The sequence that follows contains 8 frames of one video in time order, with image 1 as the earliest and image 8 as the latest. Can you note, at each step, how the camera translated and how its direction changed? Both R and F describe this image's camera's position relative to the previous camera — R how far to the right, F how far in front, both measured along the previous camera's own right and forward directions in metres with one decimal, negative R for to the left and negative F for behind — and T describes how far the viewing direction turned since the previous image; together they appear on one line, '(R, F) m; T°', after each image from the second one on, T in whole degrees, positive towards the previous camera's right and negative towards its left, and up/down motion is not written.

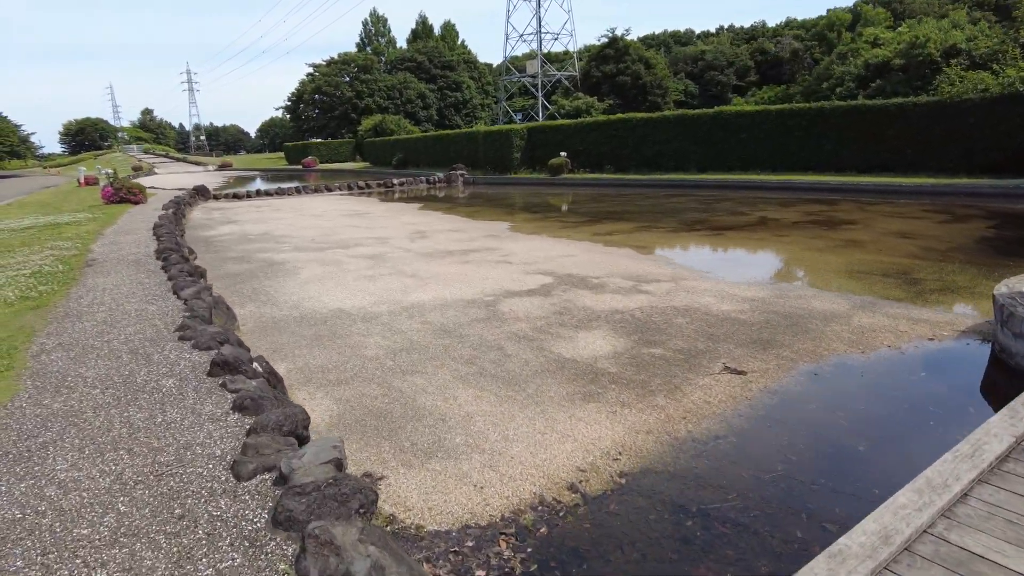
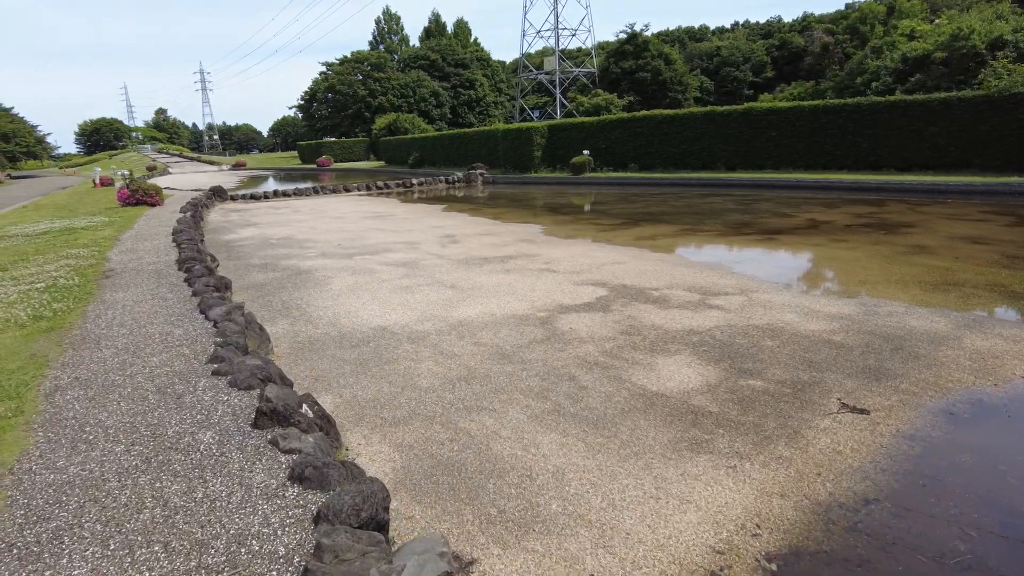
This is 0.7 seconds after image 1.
(-0.4, +0.6) m; -1°
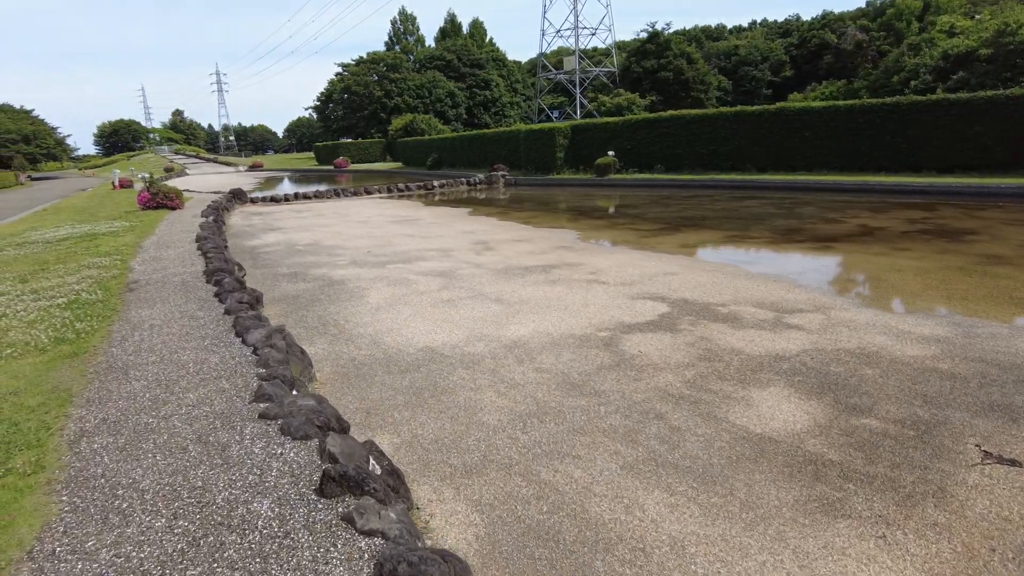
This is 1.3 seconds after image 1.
(-0.4, +0.5) m; -1°
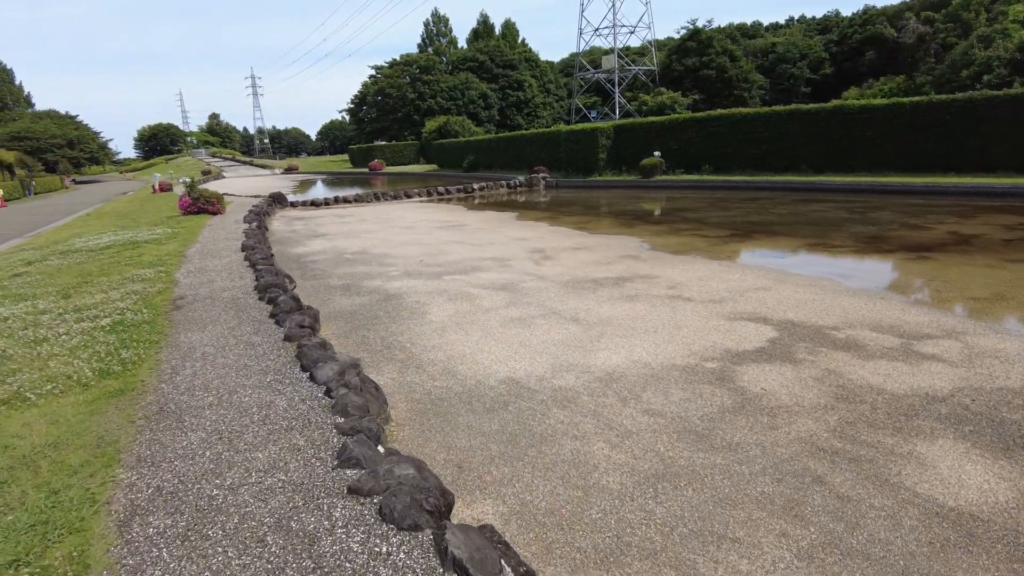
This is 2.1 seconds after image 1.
(-0.5, +0.6) m; -3°
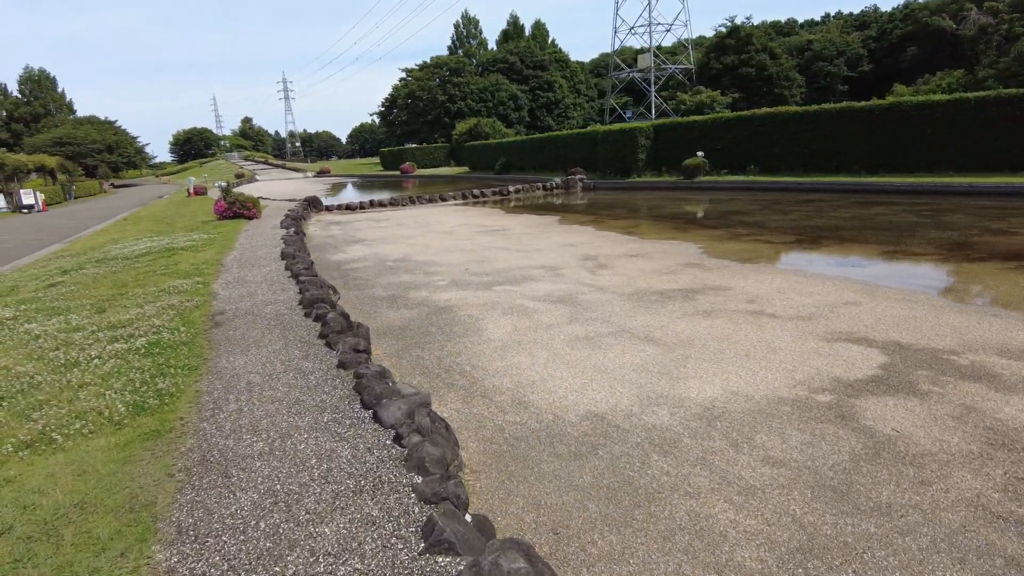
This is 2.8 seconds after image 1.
(-0.3, +0.5) m; -2°
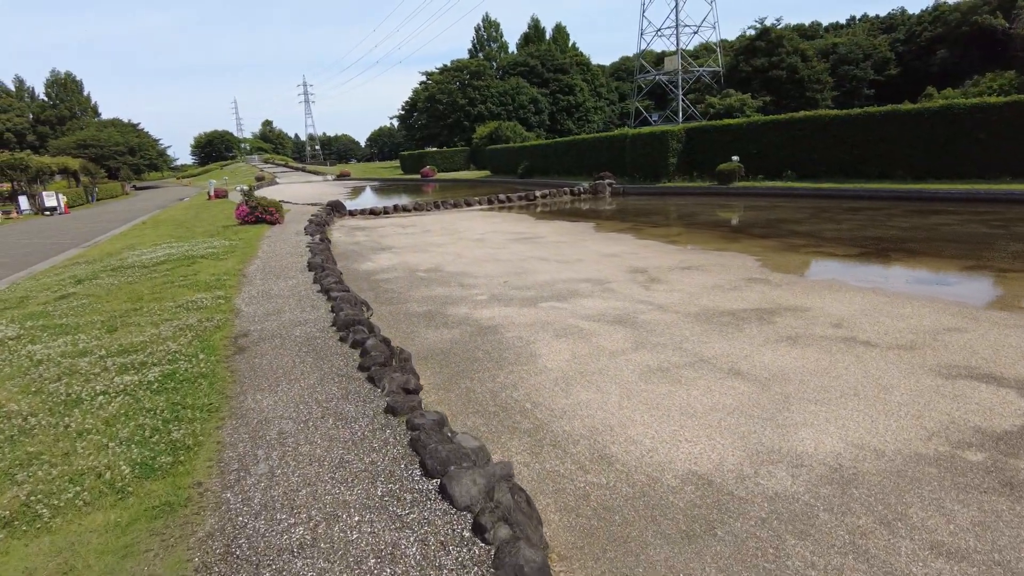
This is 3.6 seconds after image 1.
(-0.3, +0.7) m; -1°
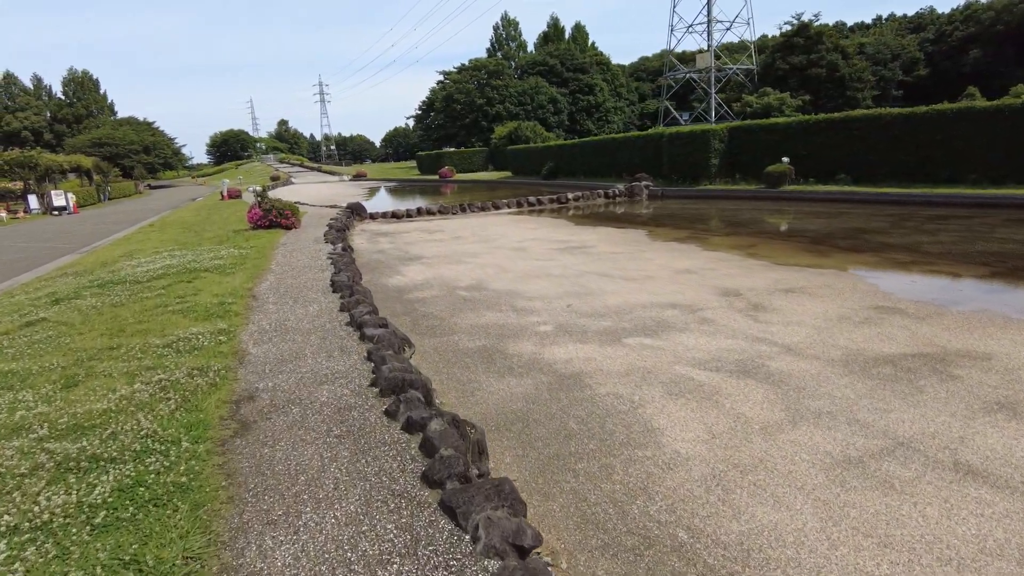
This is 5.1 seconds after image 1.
(-0.6, +1.4) m; -1°
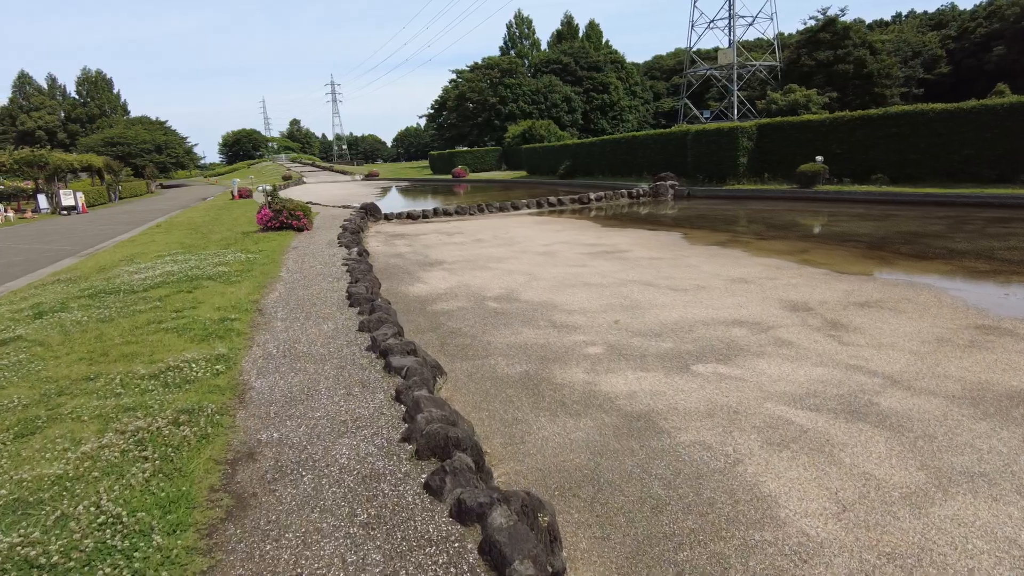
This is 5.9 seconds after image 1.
(-0.3, +0.8) m; -1°
